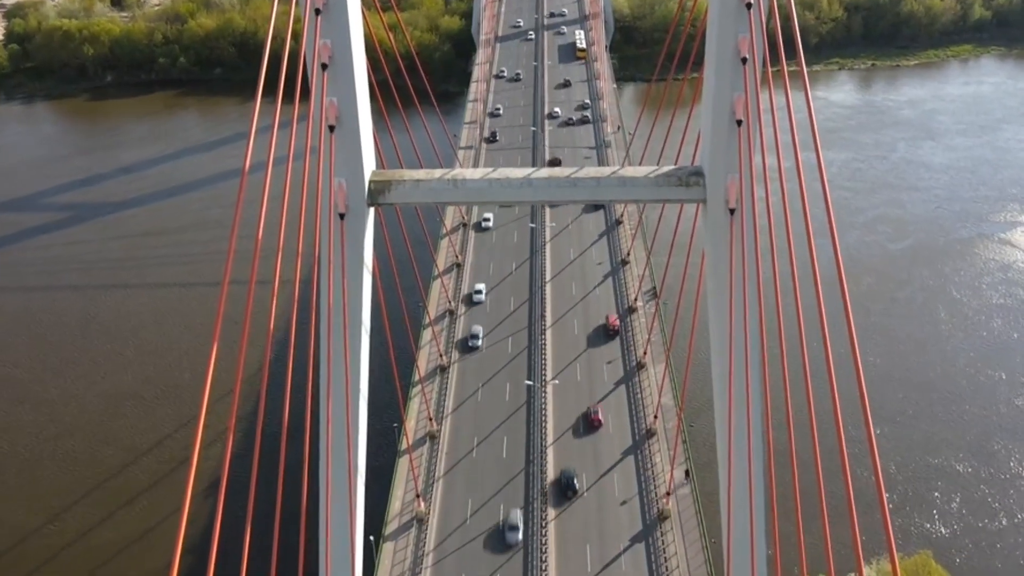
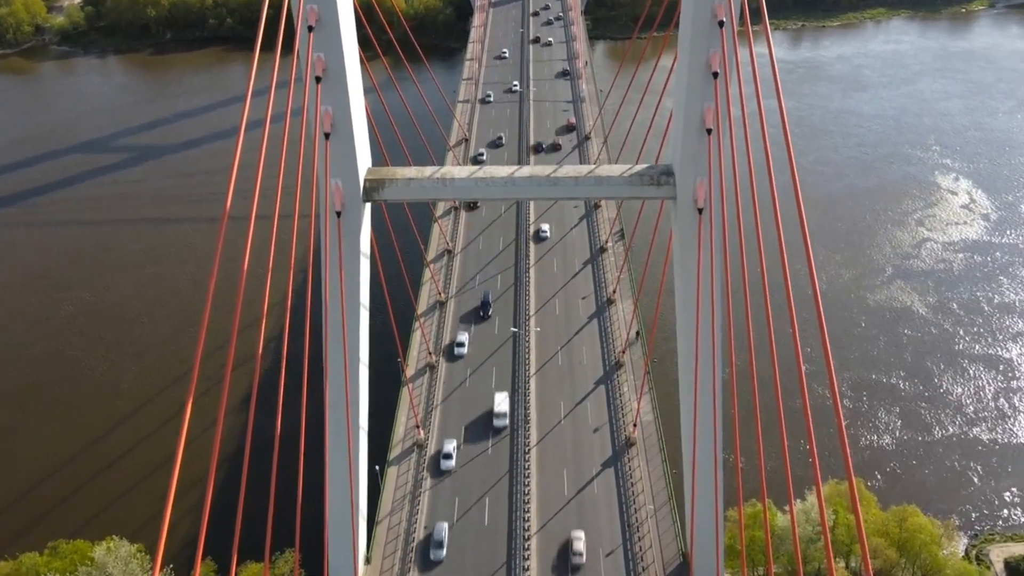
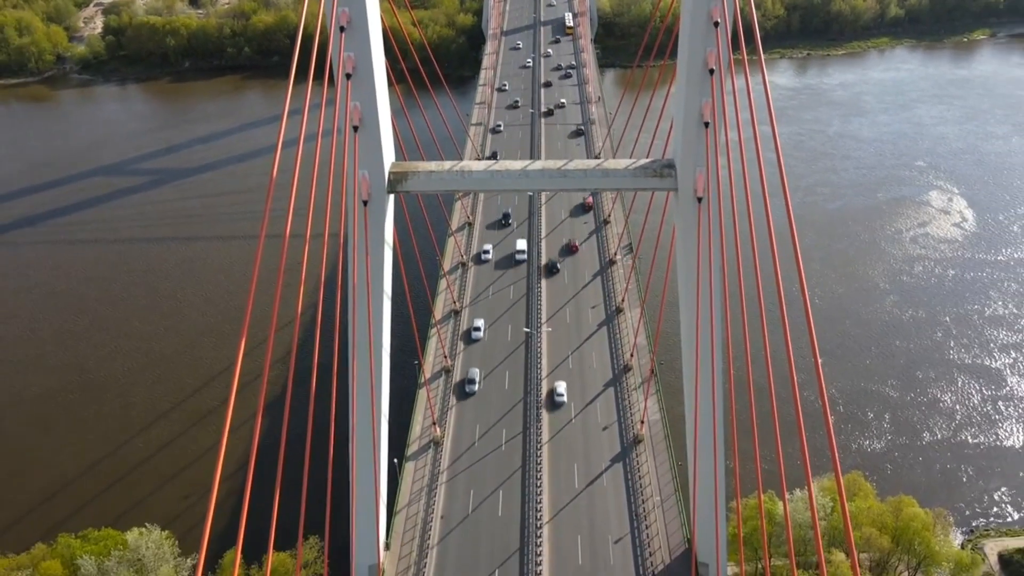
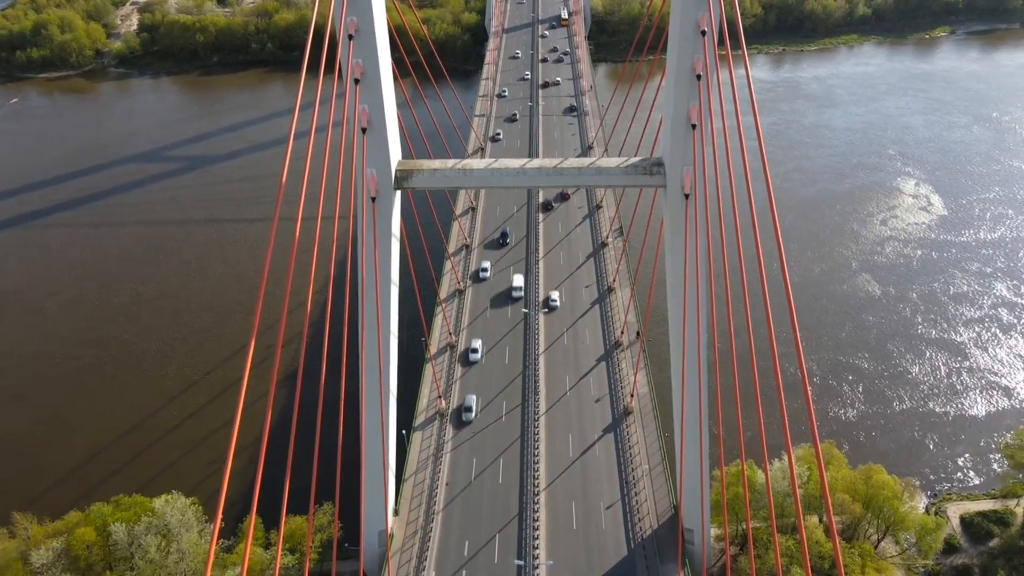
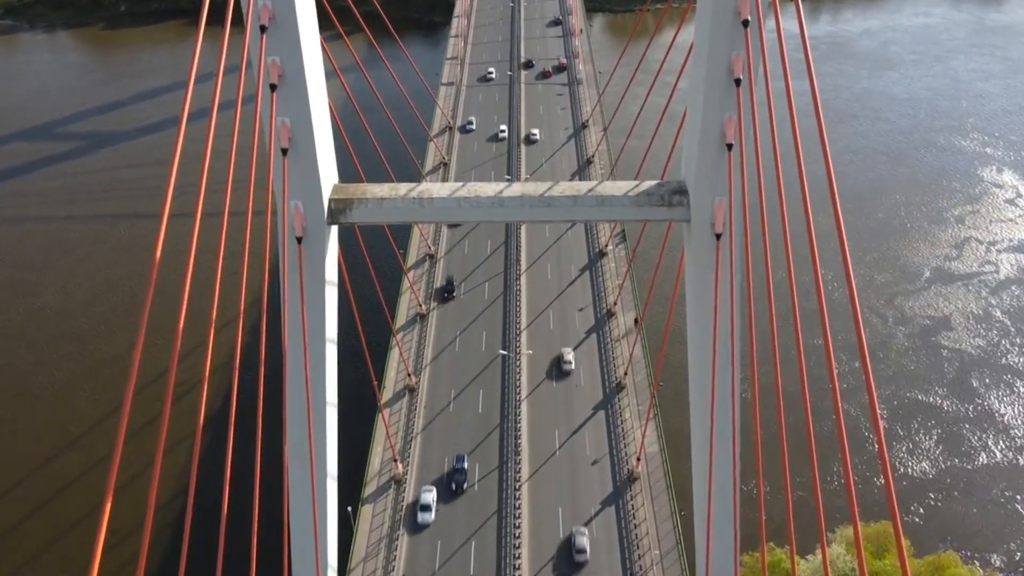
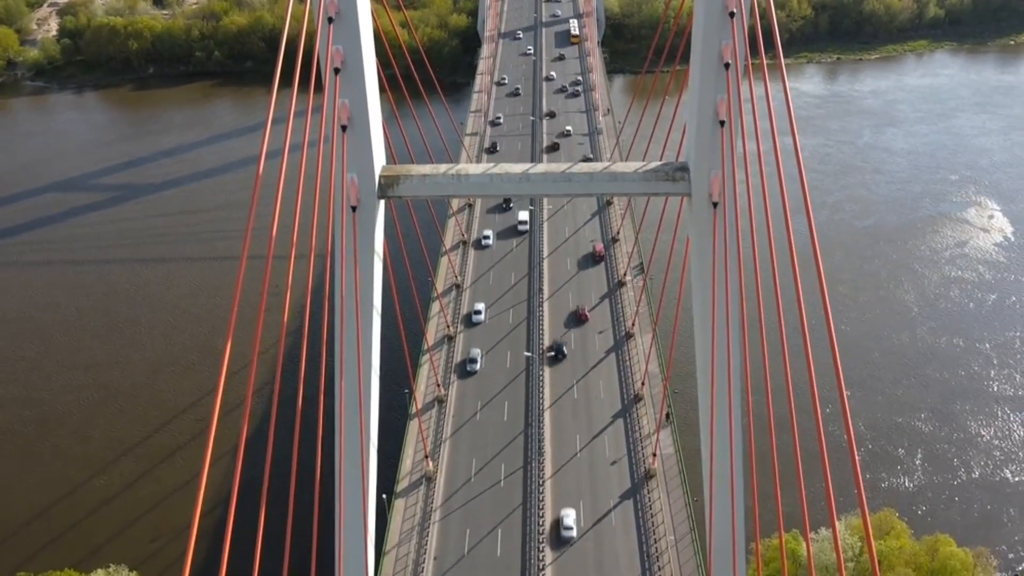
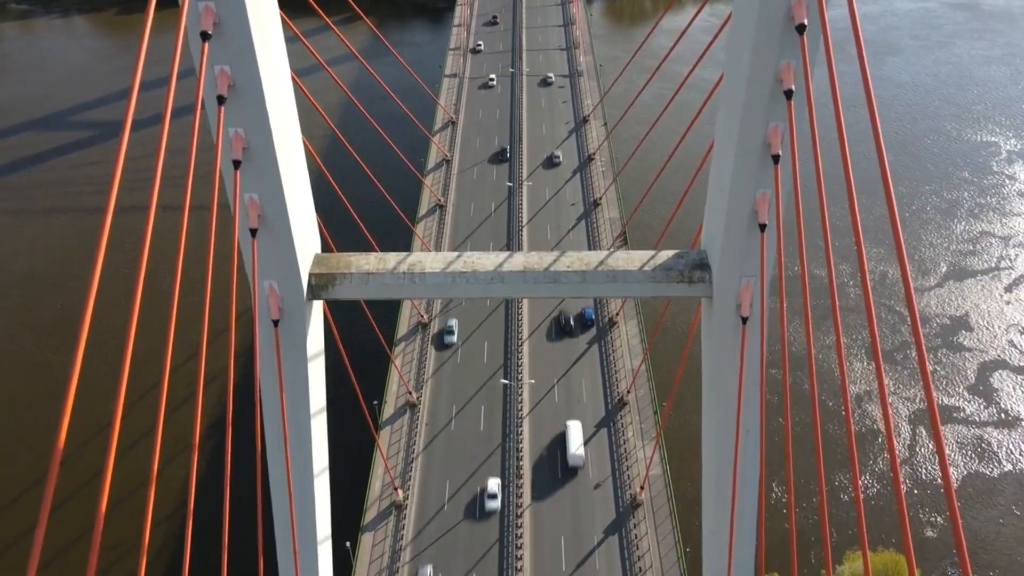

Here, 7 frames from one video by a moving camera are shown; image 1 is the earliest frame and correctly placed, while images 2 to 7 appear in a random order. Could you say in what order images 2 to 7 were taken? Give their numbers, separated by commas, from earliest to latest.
6, 3, 4, 2, 5, 7
